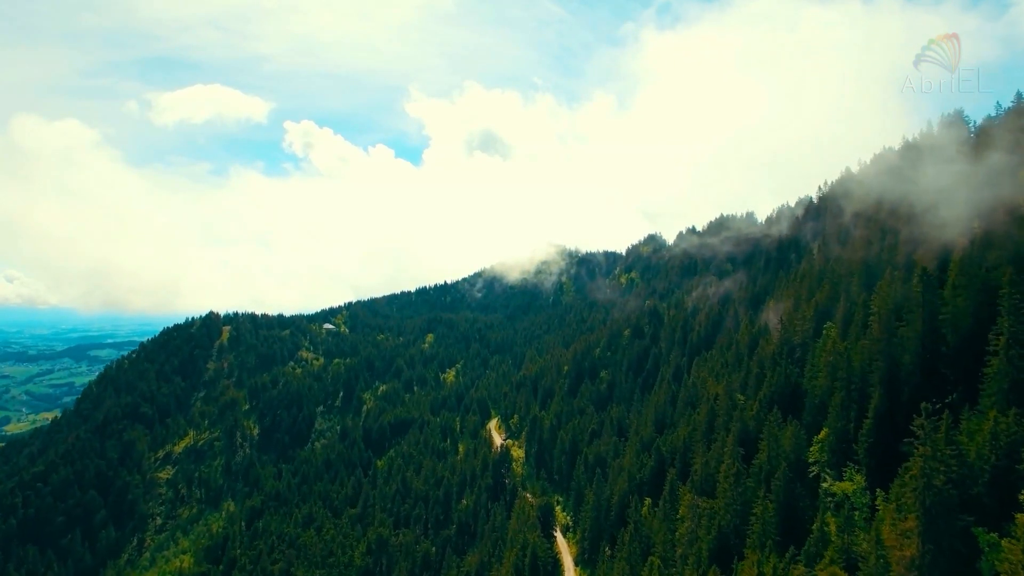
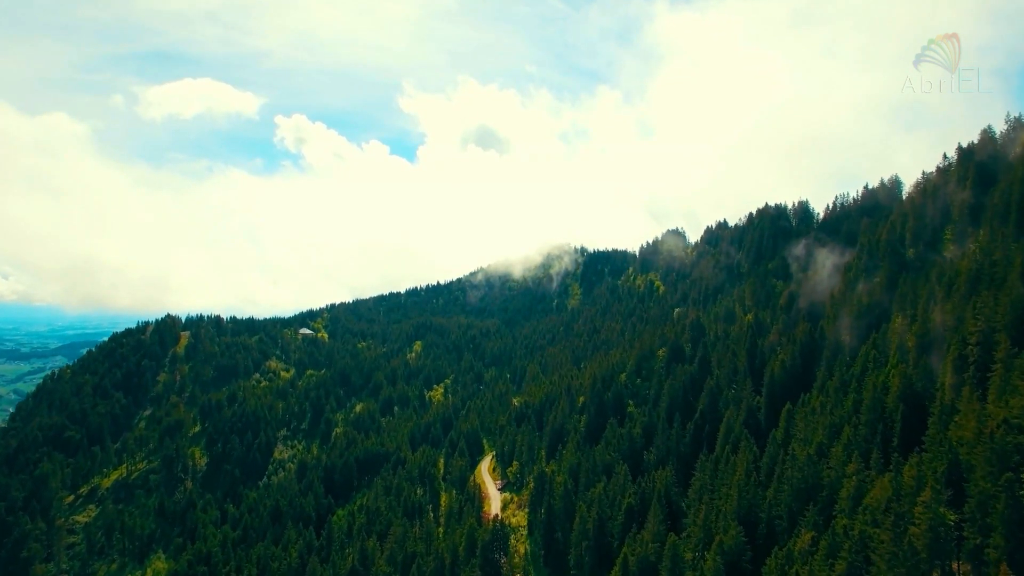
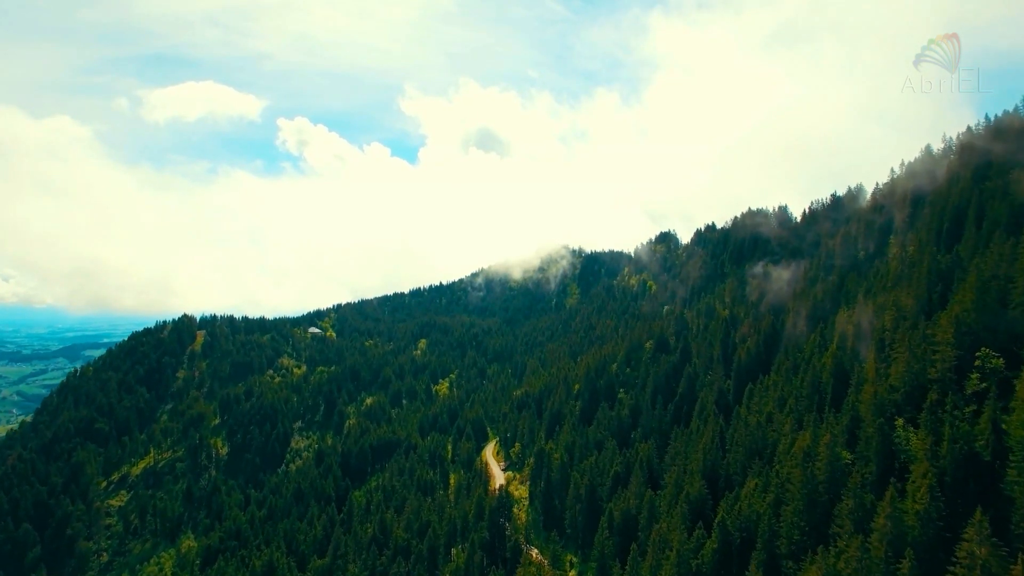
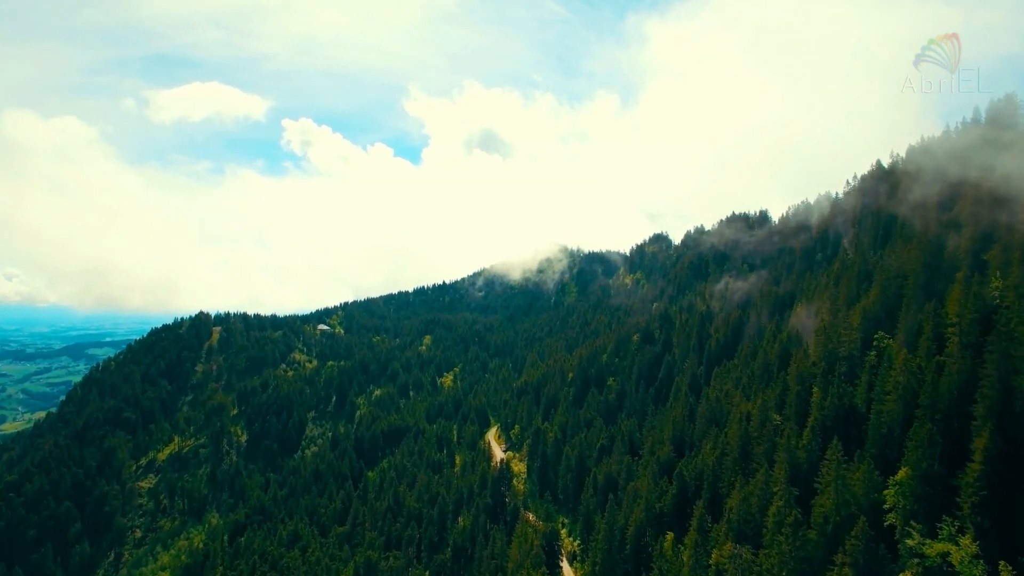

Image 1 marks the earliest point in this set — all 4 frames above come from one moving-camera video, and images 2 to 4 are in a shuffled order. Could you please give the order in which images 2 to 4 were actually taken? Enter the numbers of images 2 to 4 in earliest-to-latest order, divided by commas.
4, 3, 2
